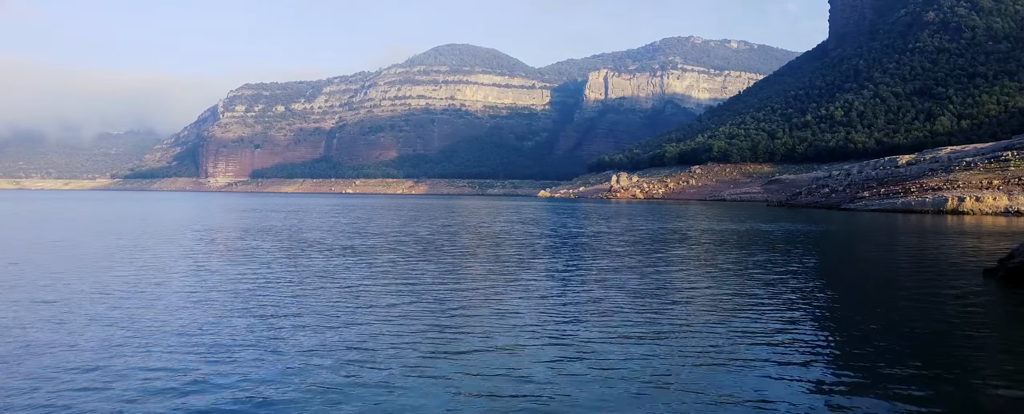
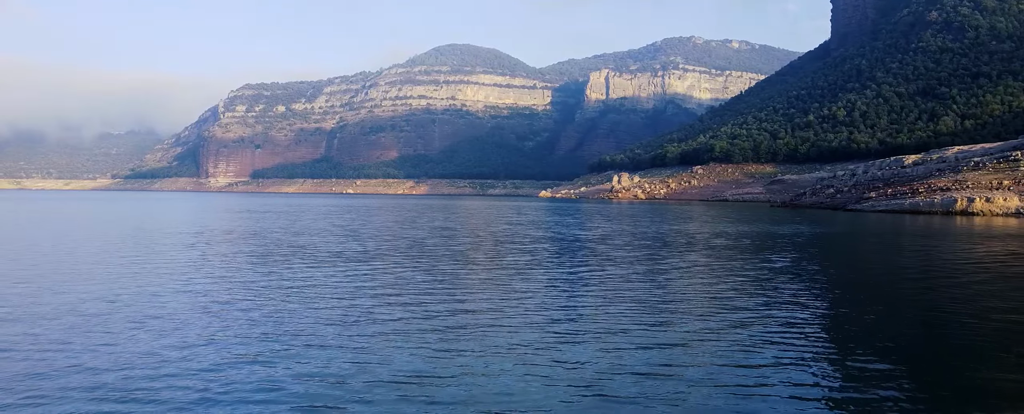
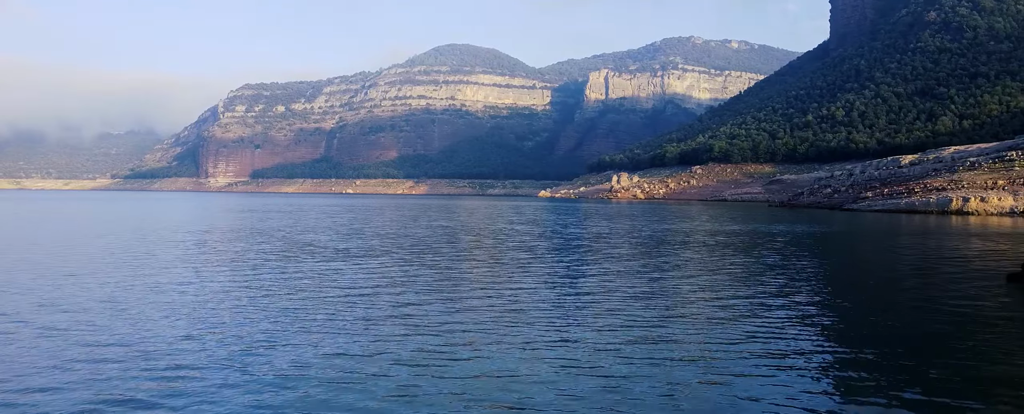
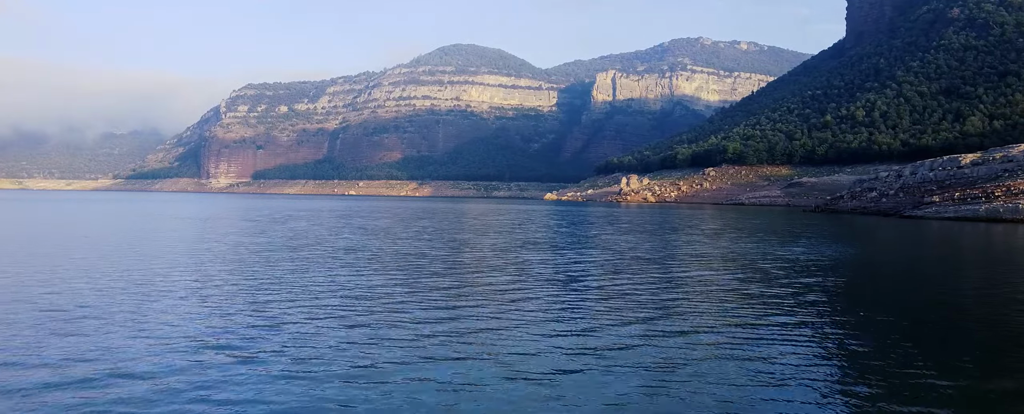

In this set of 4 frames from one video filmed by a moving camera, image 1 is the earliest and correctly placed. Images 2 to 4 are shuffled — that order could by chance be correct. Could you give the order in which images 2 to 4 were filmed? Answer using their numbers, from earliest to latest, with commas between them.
3, 2, 4
